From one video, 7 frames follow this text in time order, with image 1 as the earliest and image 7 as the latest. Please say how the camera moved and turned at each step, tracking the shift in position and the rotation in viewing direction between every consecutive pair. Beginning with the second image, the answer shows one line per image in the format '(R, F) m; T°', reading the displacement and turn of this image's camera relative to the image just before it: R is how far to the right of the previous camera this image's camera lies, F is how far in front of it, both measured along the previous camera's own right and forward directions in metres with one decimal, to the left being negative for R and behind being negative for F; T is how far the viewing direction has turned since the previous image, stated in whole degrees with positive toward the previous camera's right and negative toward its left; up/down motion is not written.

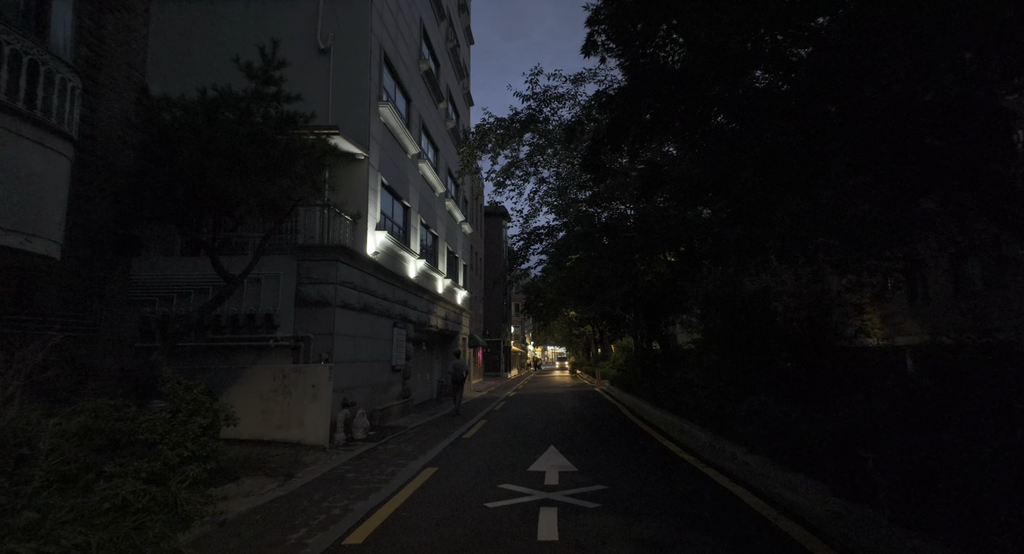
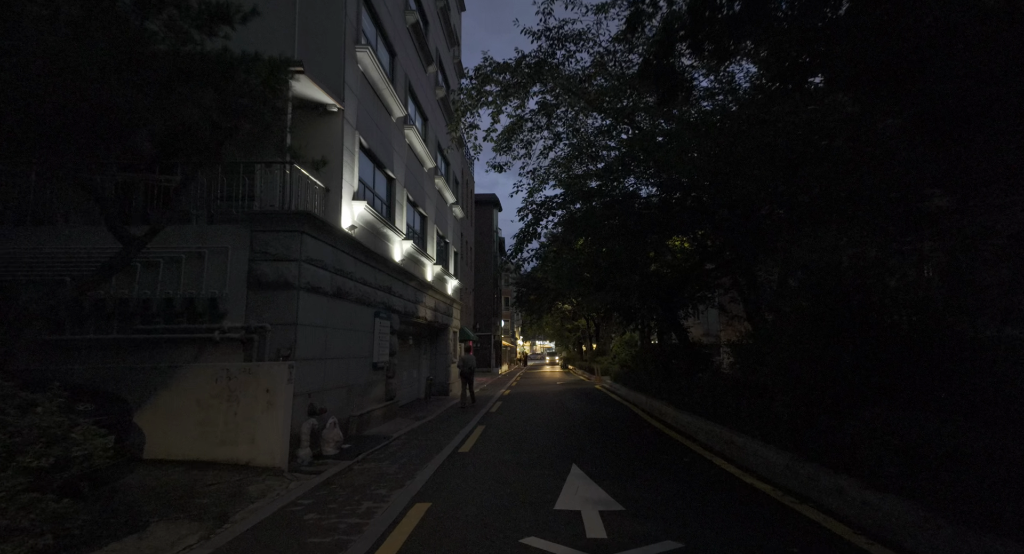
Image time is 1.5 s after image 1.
(-0.4, +2.0) m; +1°
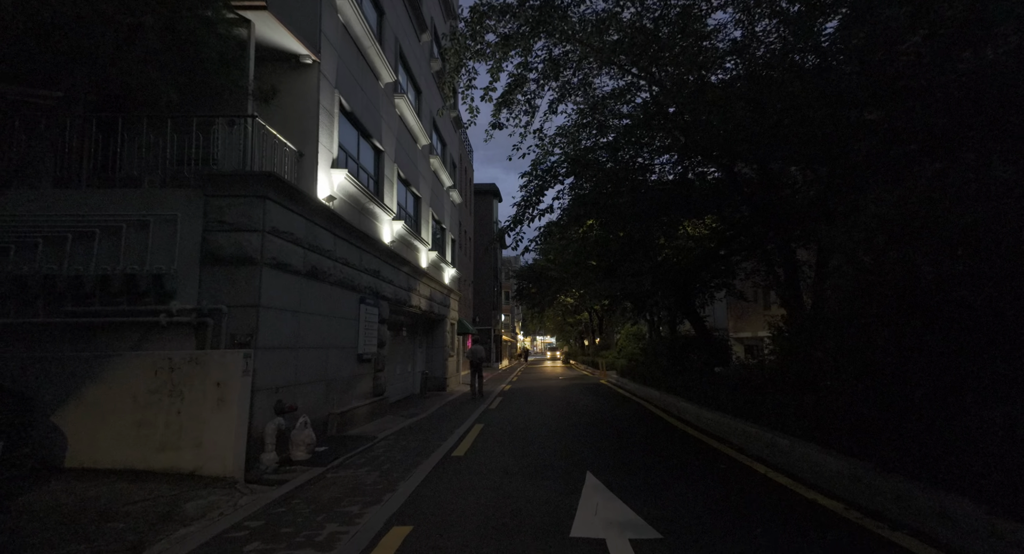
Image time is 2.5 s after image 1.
(0.0, +1.2) m; 0°
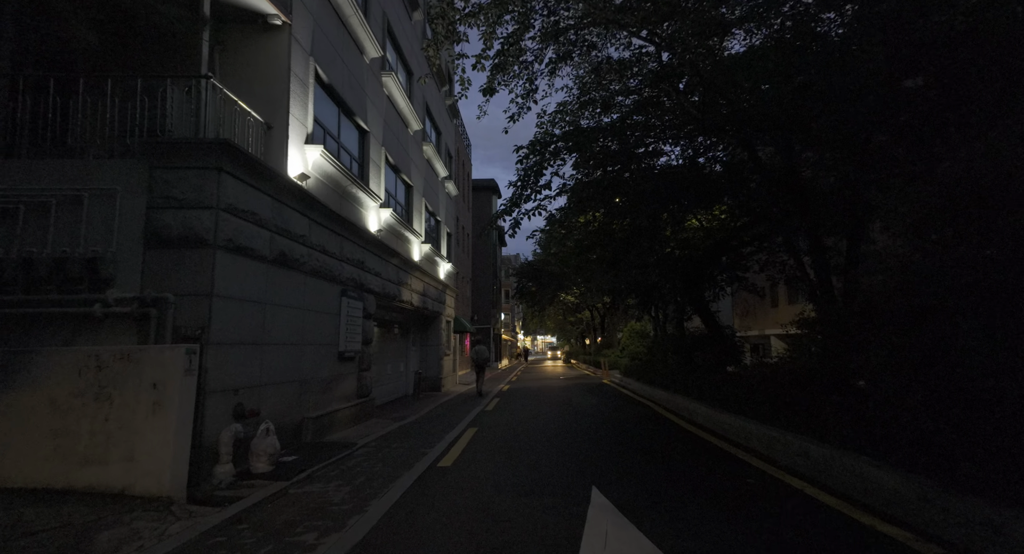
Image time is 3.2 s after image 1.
(+0.1, +0.9) m; 0°
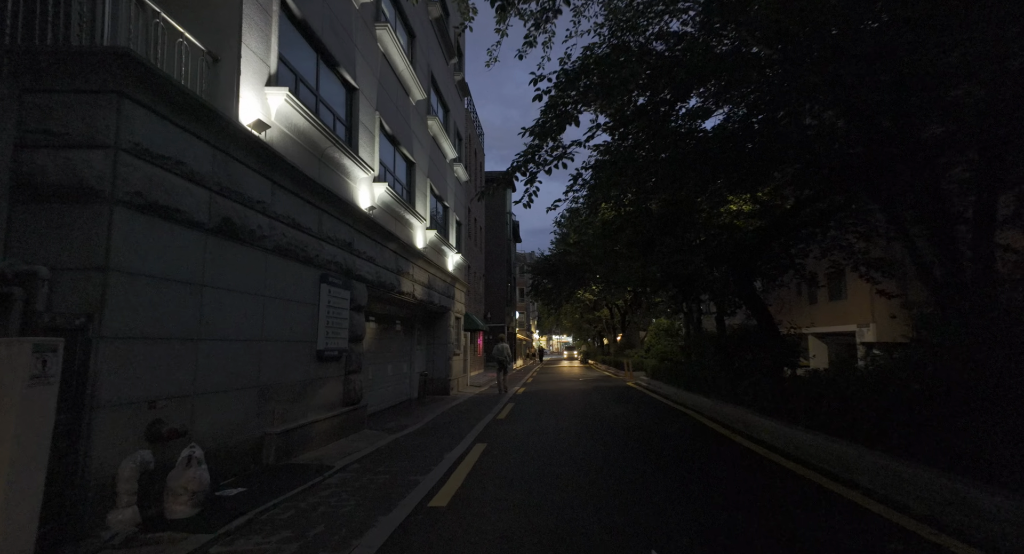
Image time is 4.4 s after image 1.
(0.0, +1.8) m; -2°
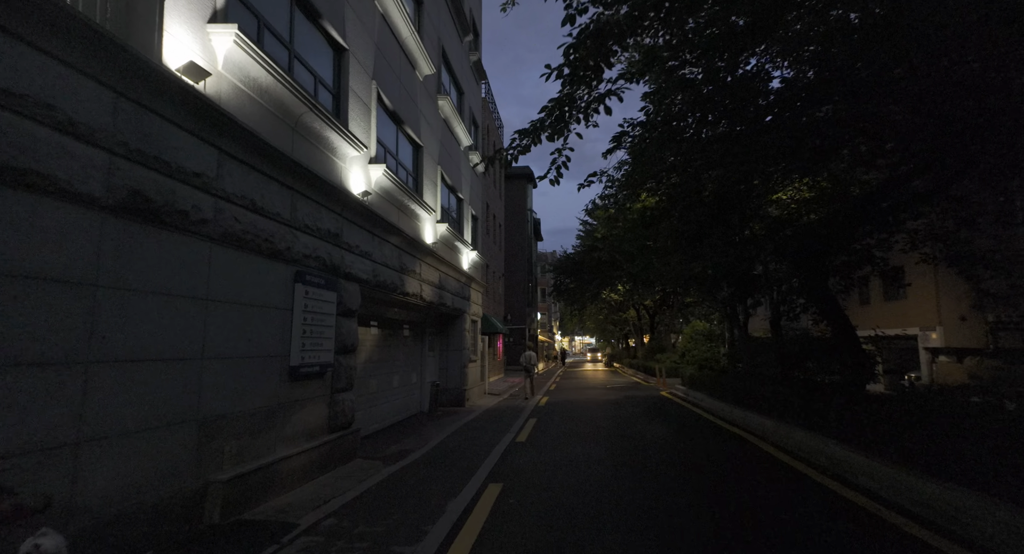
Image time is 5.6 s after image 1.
(0.0, +1.7) m; -2°
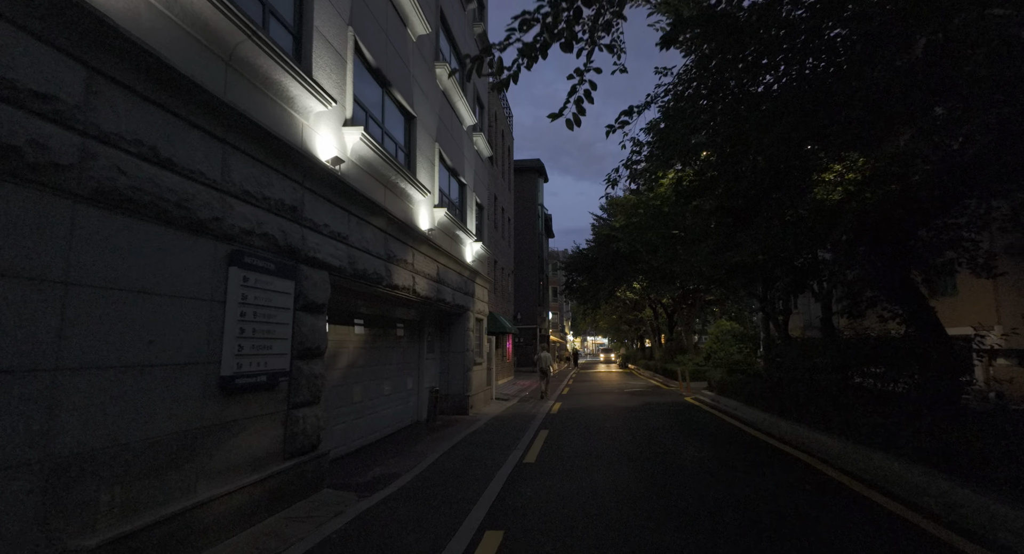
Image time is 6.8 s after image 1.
(+0.1, +1.6) m; -1°
